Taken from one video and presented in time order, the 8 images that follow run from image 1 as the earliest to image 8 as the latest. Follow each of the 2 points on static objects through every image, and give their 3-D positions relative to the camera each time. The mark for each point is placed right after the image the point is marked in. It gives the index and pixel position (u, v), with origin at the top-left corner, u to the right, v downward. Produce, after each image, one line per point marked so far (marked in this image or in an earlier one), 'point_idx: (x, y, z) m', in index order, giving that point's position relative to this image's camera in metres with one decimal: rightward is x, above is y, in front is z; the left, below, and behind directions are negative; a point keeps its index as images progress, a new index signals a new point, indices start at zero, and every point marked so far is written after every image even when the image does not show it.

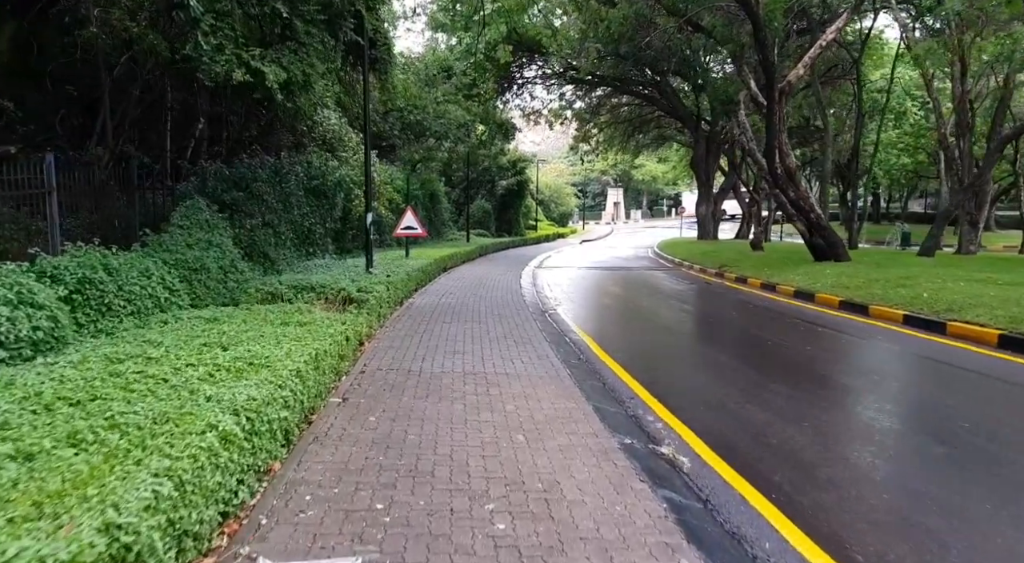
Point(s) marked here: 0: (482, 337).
0: (-0.4, -0.6, +7.7) m
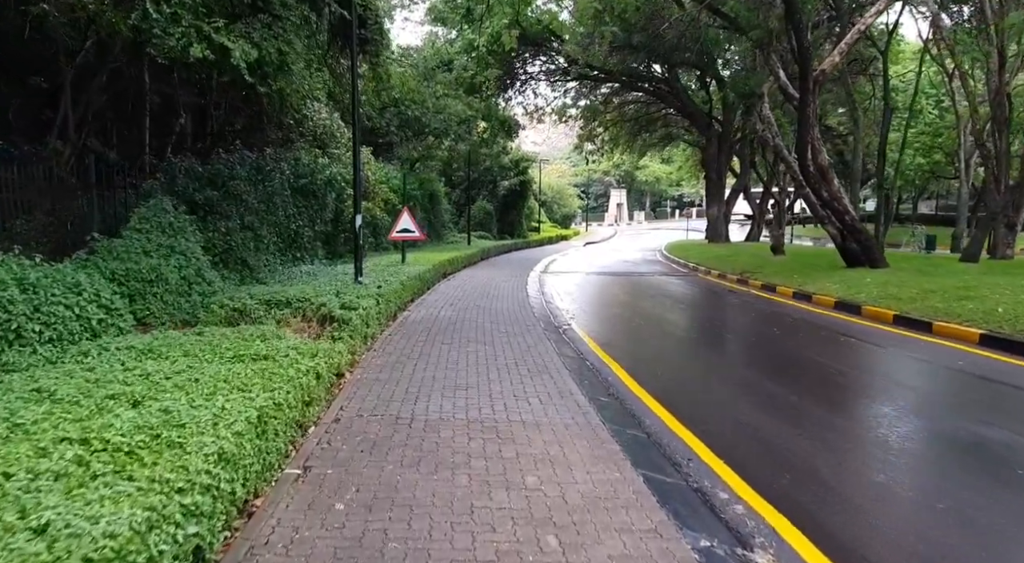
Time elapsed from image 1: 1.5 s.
0: (-0.3, -0.8, +6.4) m
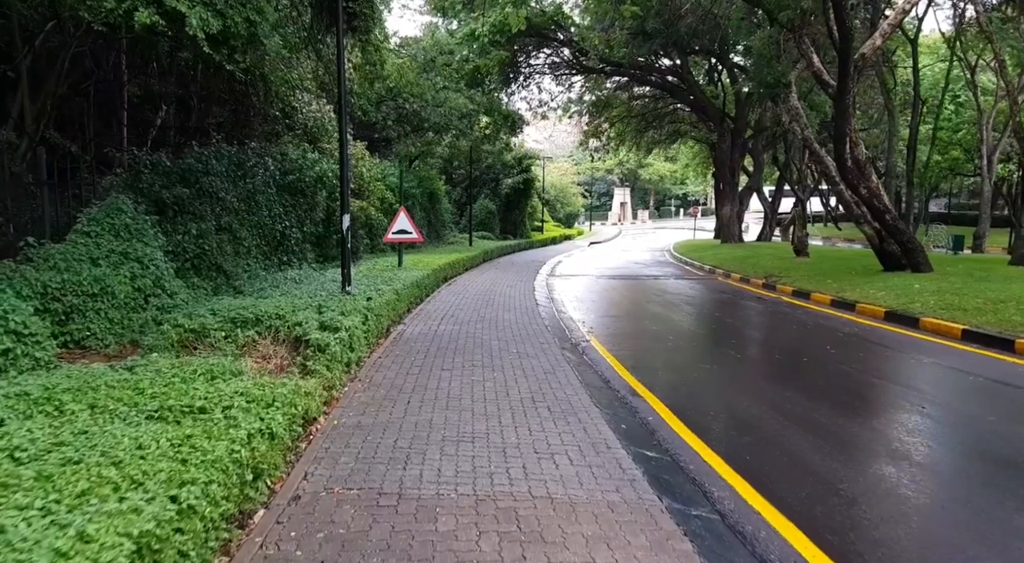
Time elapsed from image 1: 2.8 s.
0: (-0.1, -0.9, +5.2) m
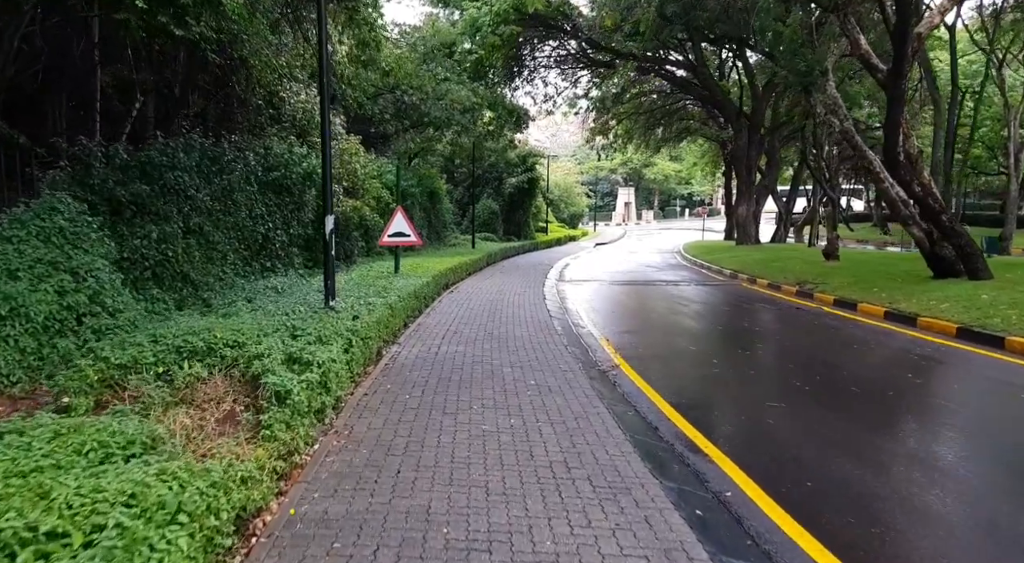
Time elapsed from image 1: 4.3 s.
0: (0.0, -1.1, +3.8) m
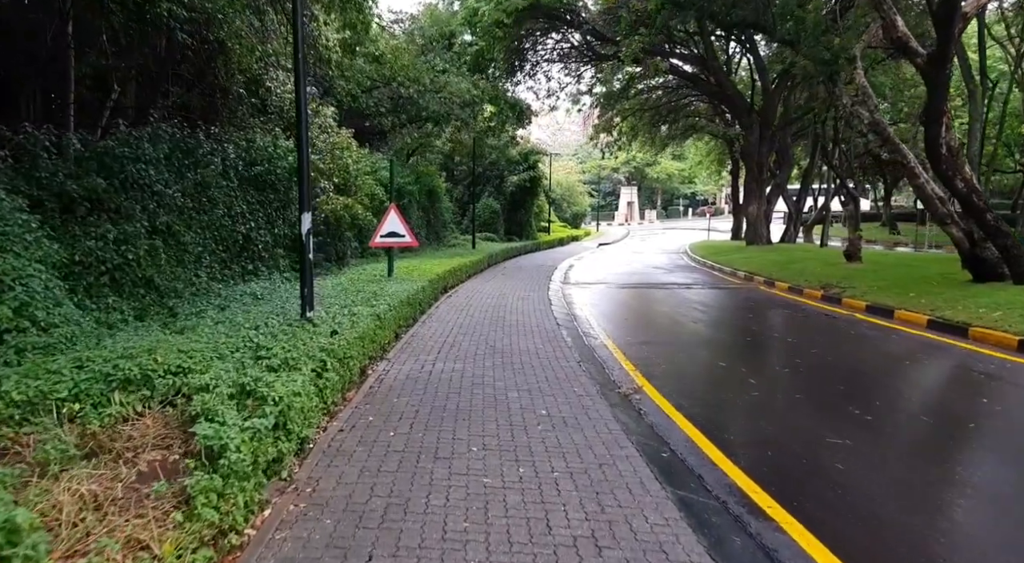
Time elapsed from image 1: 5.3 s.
0: (+0.1, -1.1, +2.9) m
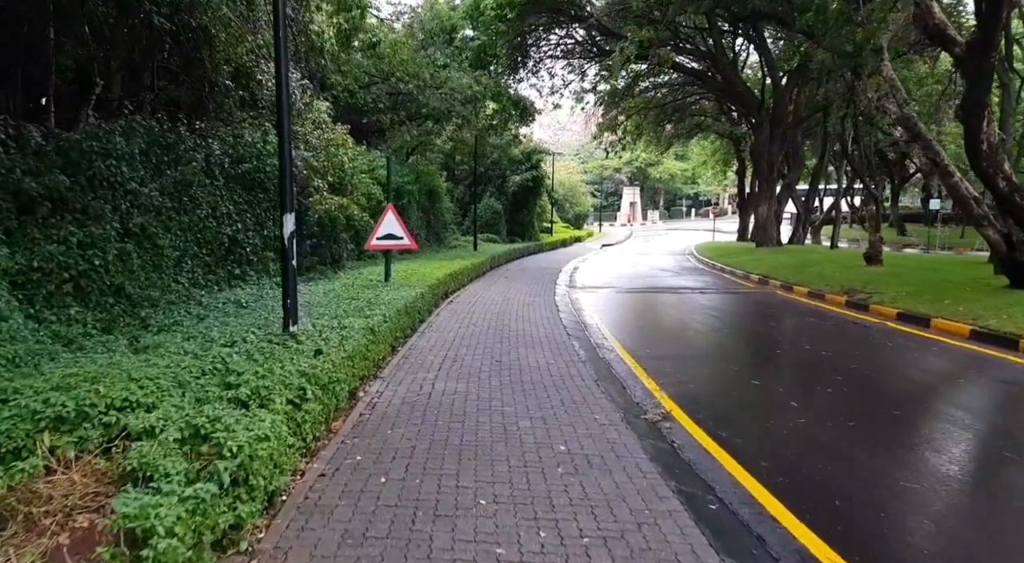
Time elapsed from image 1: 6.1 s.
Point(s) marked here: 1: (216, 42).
0: (+0.2, -1.2, +2.2) m
1: (-4.3, +3.5, +9.4) m
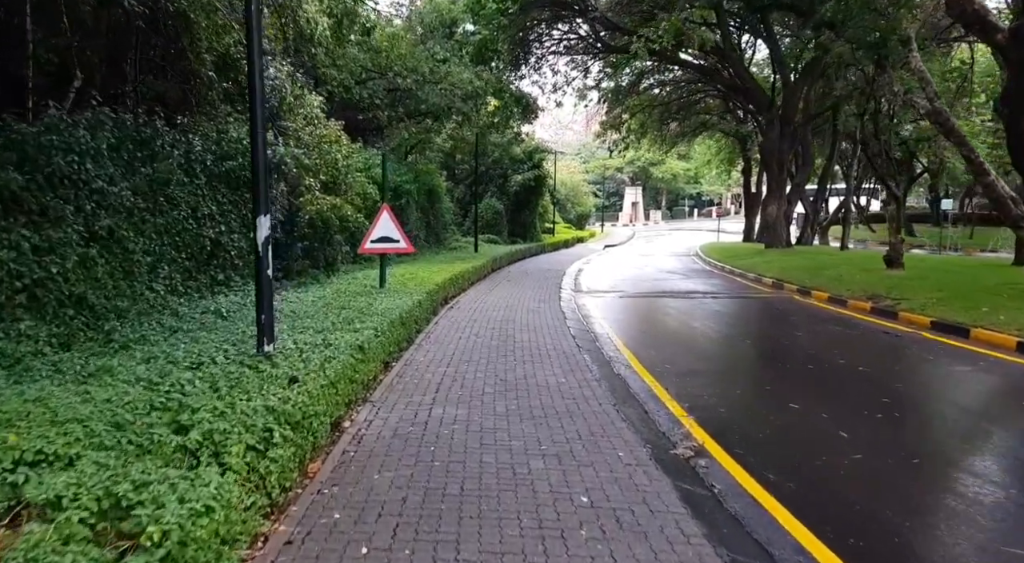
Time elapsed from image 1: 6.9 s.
0: (+0.2, -1.3, +1.5) m
1: (-4.2, +3.4, +8.7) m
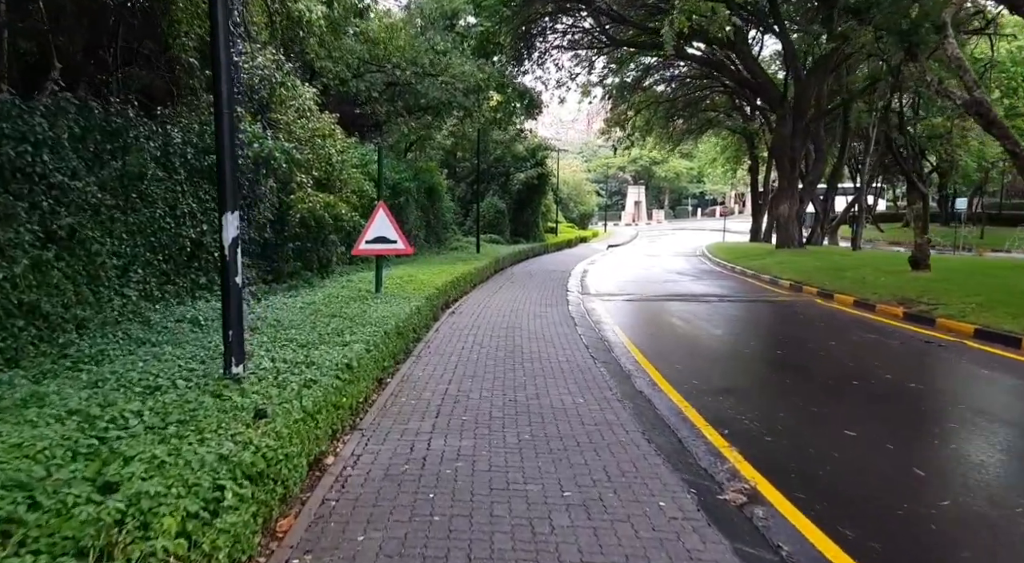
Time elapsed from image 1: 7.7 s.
0: (+0.3, -1.4, +0.8) m
1: (-4.2, +3.4, +8.0) m
